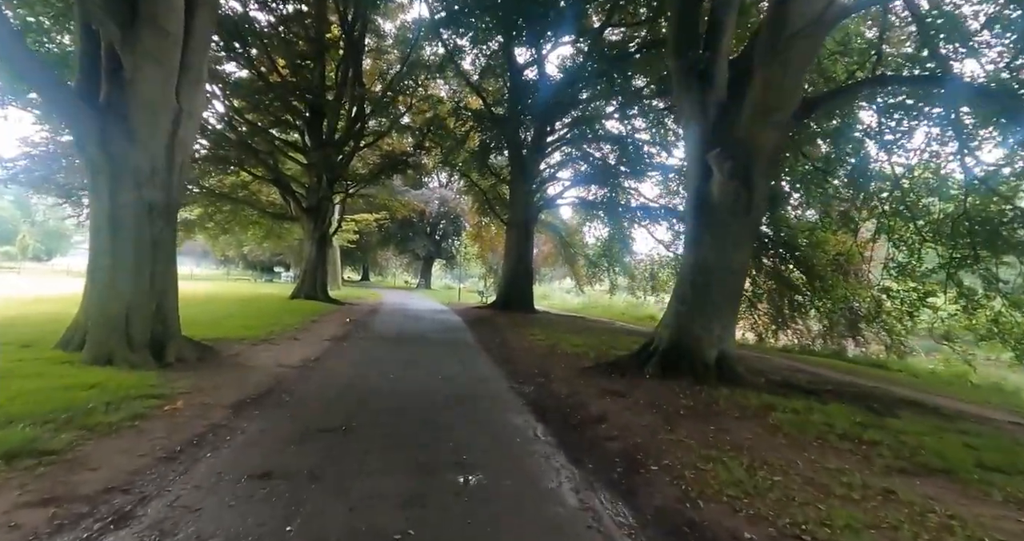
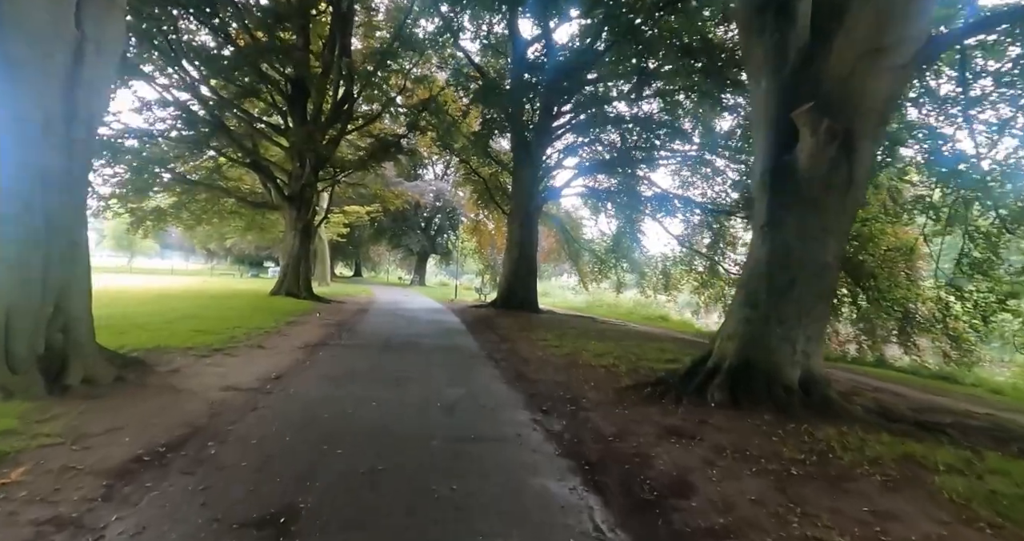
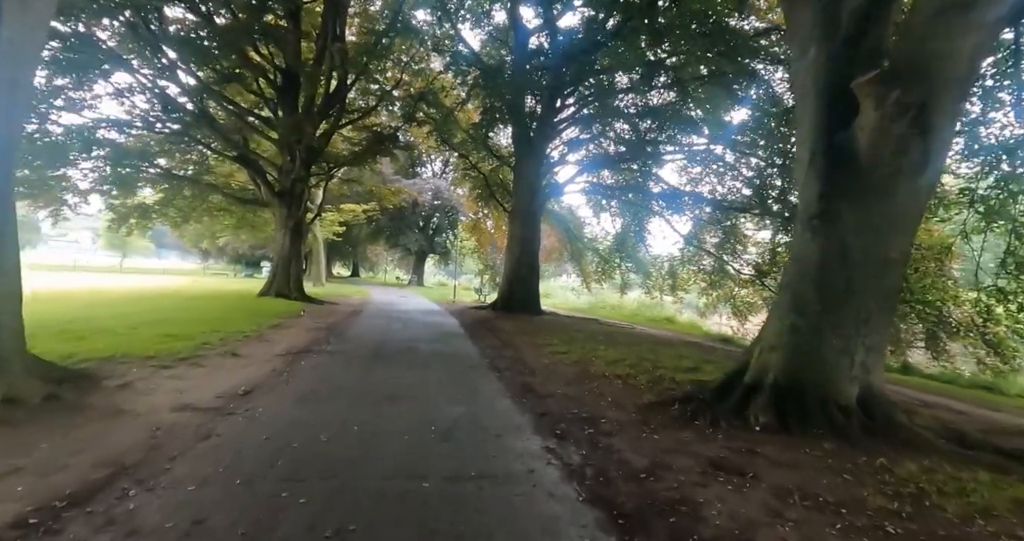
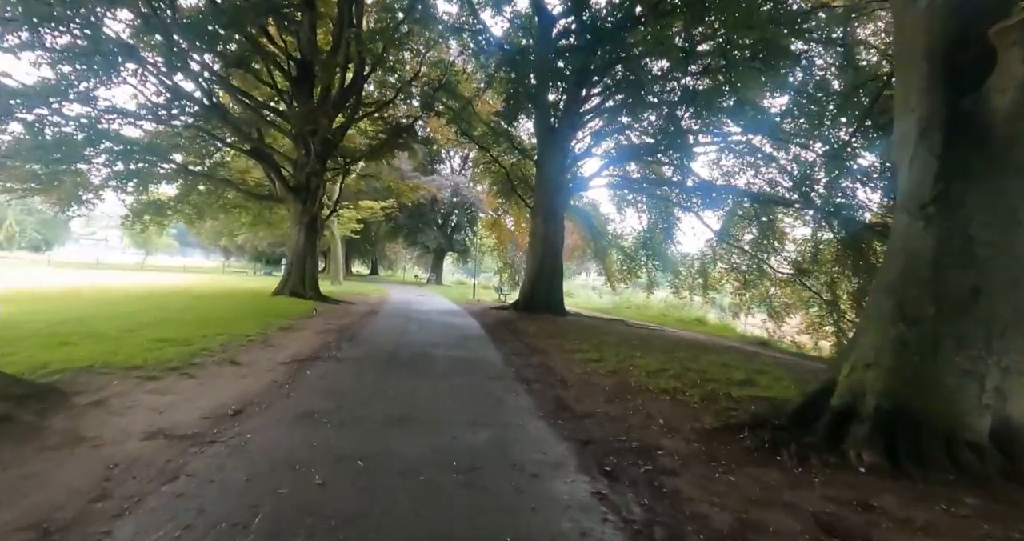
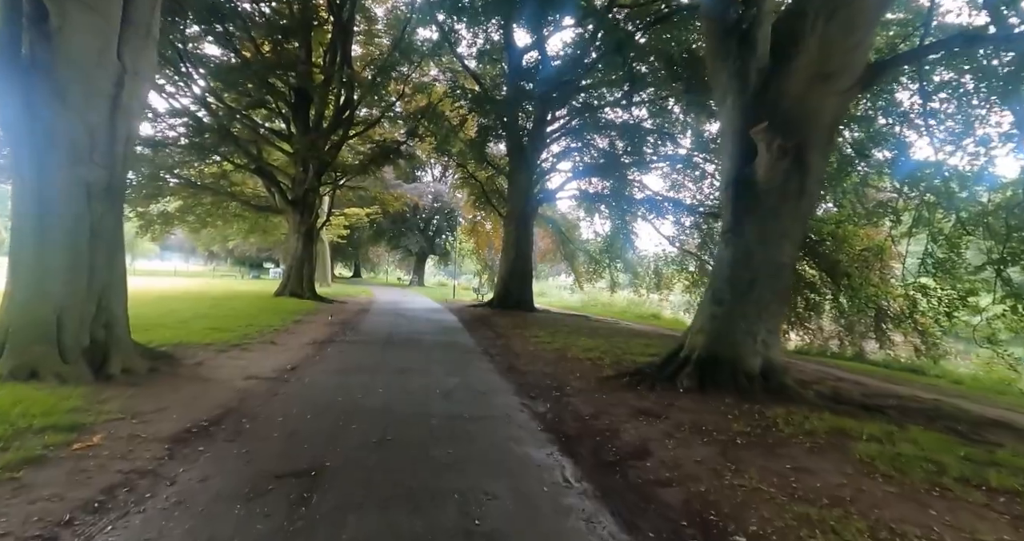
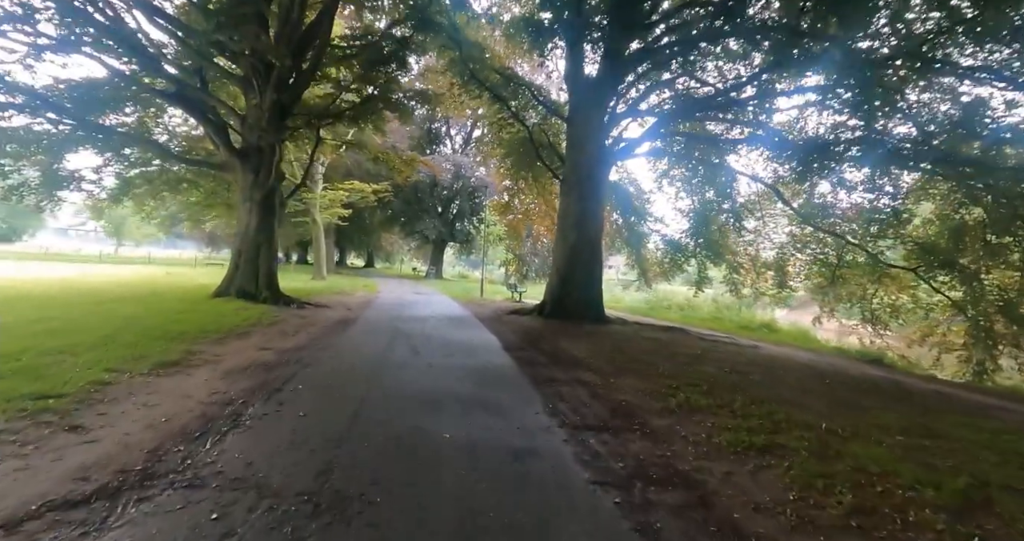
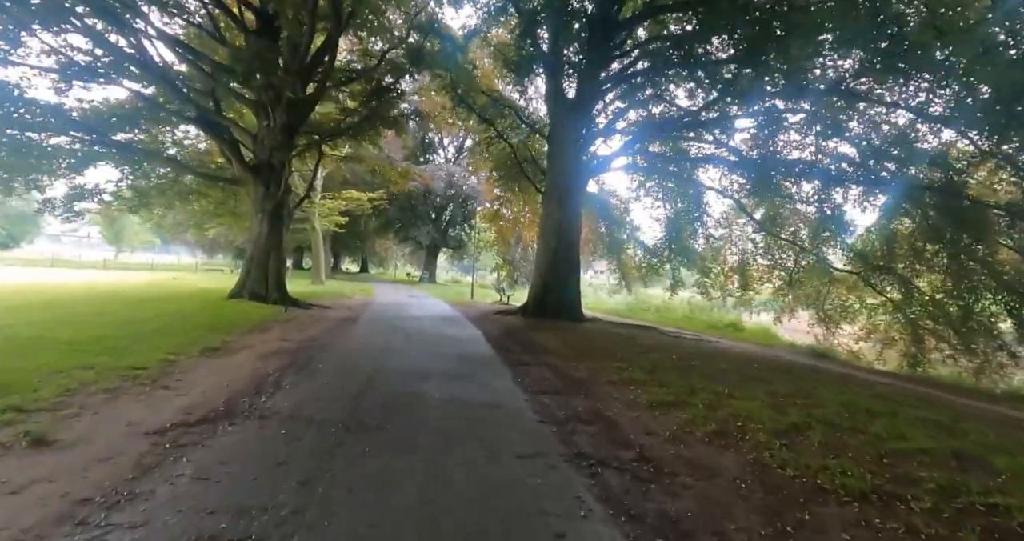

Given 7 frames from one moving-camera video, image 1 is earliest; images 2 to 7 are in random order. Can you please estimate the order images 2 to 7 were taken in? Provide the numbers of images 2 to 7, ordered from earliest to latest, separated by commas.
5, 2, 3, 4, 7, 6
